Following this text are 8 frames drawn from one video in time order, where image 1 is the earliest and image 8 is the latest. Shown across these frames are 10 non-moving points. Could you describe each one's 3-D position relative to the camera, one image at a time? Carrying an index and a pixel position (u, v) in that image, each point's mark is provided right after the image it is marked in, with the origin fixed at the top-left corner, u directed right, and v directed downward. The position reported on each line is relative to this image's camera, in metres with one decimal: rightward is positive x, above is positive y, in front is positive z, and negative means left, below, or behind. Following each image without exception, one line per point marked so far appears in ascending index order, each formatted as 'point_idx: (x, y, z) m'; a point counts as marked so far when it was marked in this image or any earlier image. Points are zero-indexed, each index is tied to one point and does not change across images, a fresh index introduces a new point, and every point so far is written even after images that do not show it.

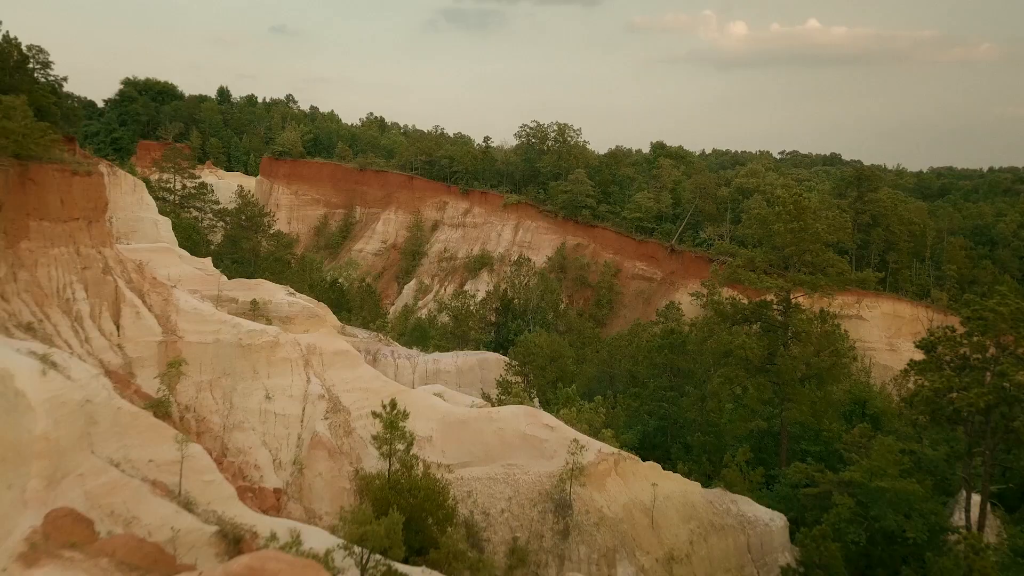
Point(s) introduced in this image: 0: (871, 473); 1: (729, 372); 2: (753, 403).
0: (+5.9, -3.0, +11.4) m
1: (+5.0, -1.9, +16.1) m
2: (+5.4, -2.6, +15.6) m
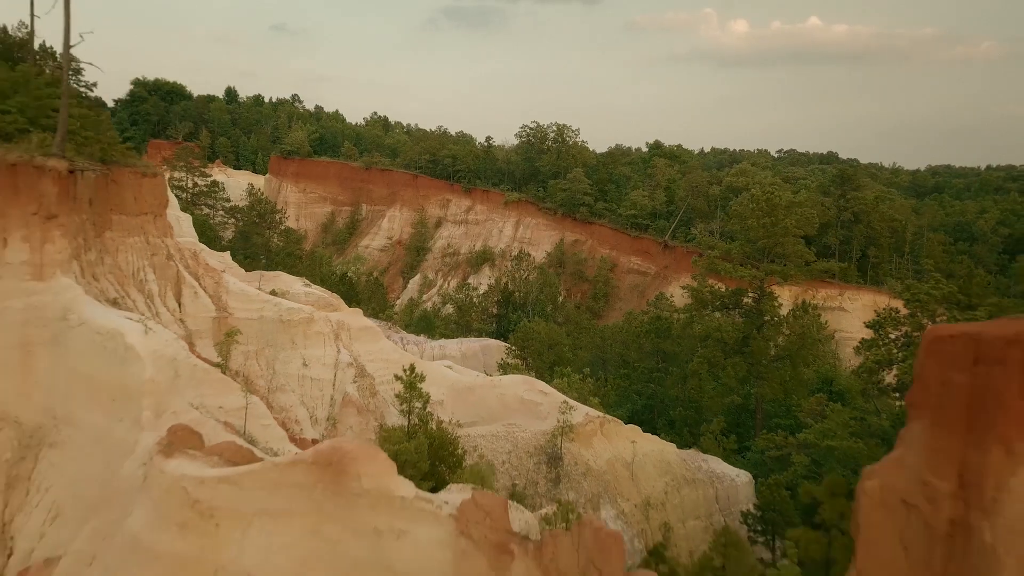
0: (+5.9, -2.8, +13.1) m
1: (+5.0, -1.7, +17.8) m
2: (+5.4, -2.3, +17.3) m
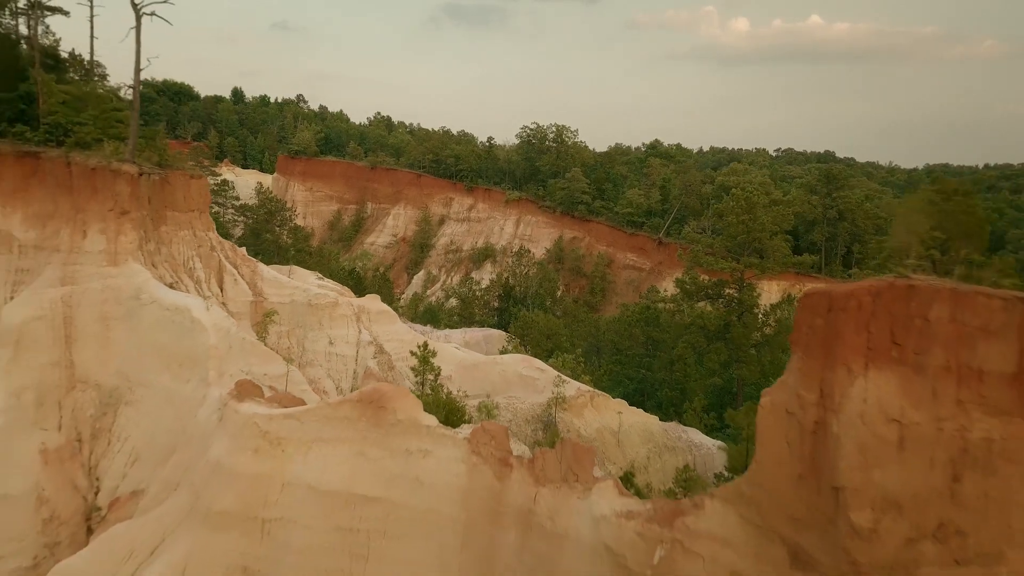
0: (+5.9, -2.5, +14.7) m
1: (+5.0, -1.4, +19.4) m
2: (+5.4, -2.1, +18.9) m
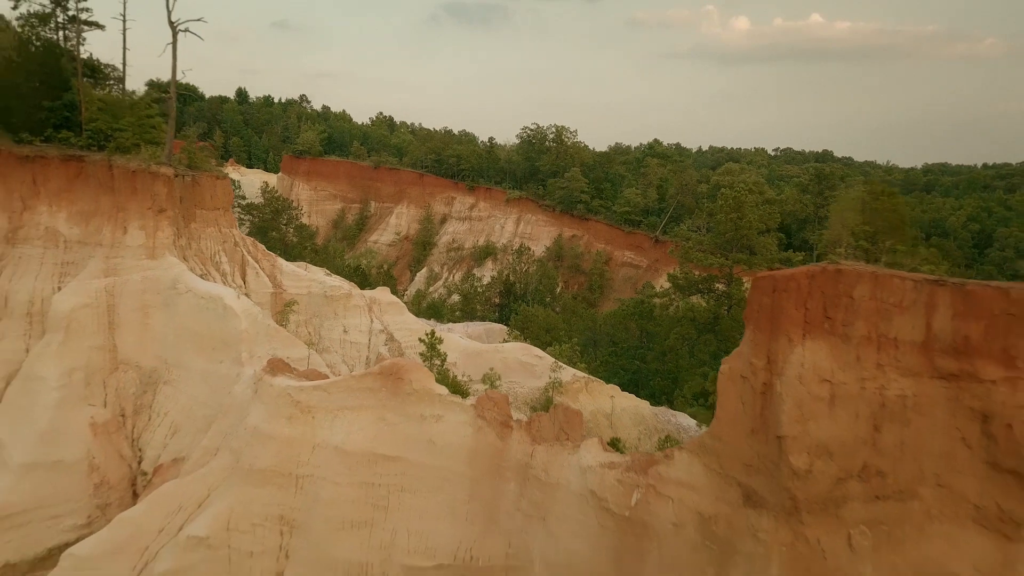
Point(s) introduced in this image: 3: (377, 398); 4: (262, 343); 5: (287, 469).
0: (+5.9, -2.4, +15.8) m
1: (+5.0, -1.3, +20.5) m
2: (+5.5, -1.9, +20.0) m
3: (-1.6, -1.3, +8.1) m
4: (-3.8, -0.8, +10.6) m
5: (-2.6, -2.1, +8.0) m
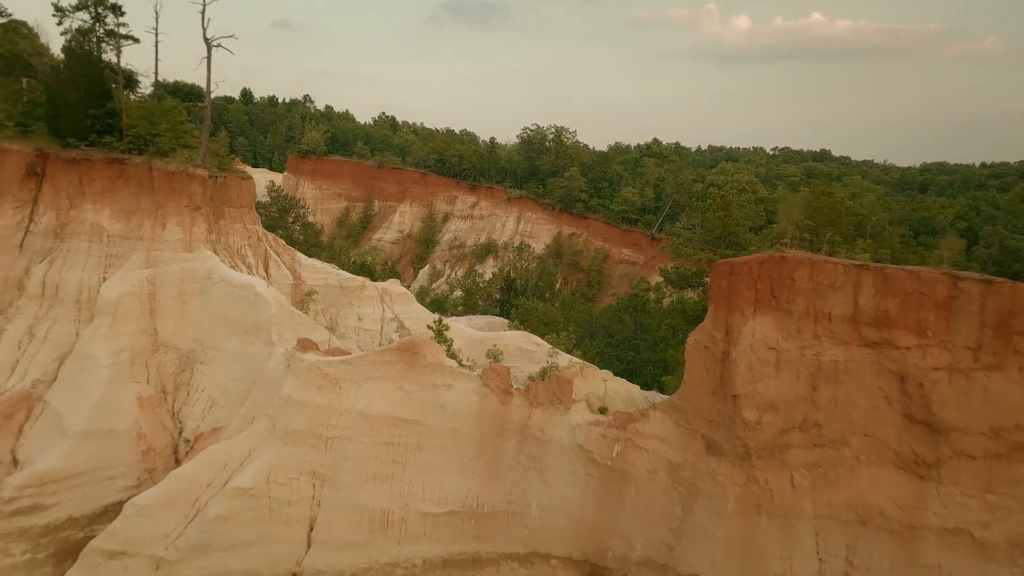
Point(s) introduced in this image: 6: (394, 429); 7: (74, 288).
0: (+5.9, -2.2, +17.0) m
1: (+5.0, -1.1, +21.7) m
2: (+5.5, -1.7, +21.3) m
3: (-1.6, -1.1, +9.4) m
4: (-3.8, -0.7, +11.8) m
5: (-2.6, -1.9, +9.2) m
6: (-1.5, -1.8, +9.1) m
7: (-8.0, 0.0, +12.7) m
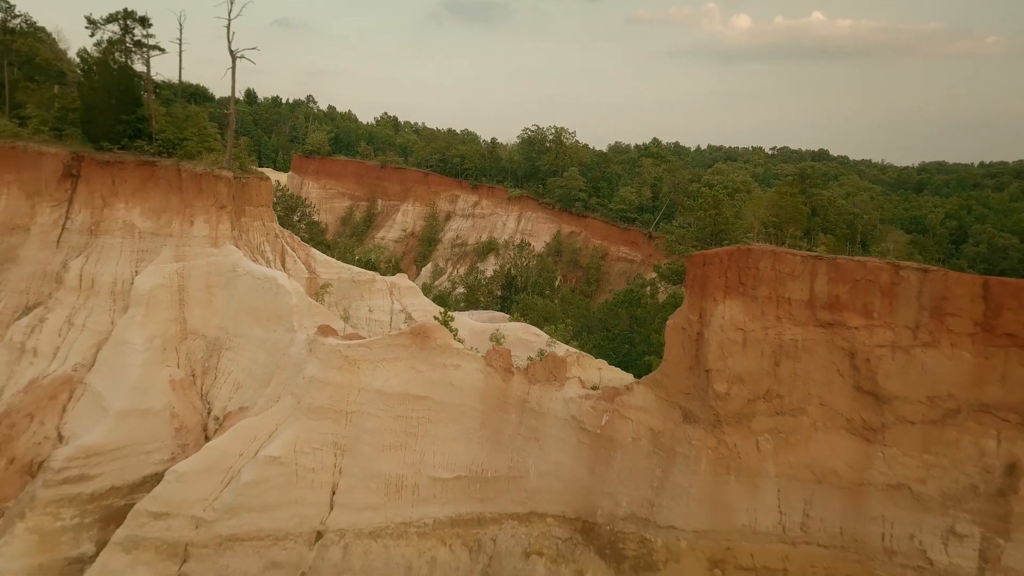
0: (+5.9, -2.1, +18.1) m
1: (+5.1, -0.9, +22.8) m
2: (+5.5, -1.5, +22.3) m
3: (-1.6, -1.0, +10.4) m
4: (-3.8, -0.5, +12.9) m
5: (-2.6, -1.8, +10.3) m
6: (-1.5, -1.7, +10.2) m
7: (-8.0, +0.1, +13.8) m
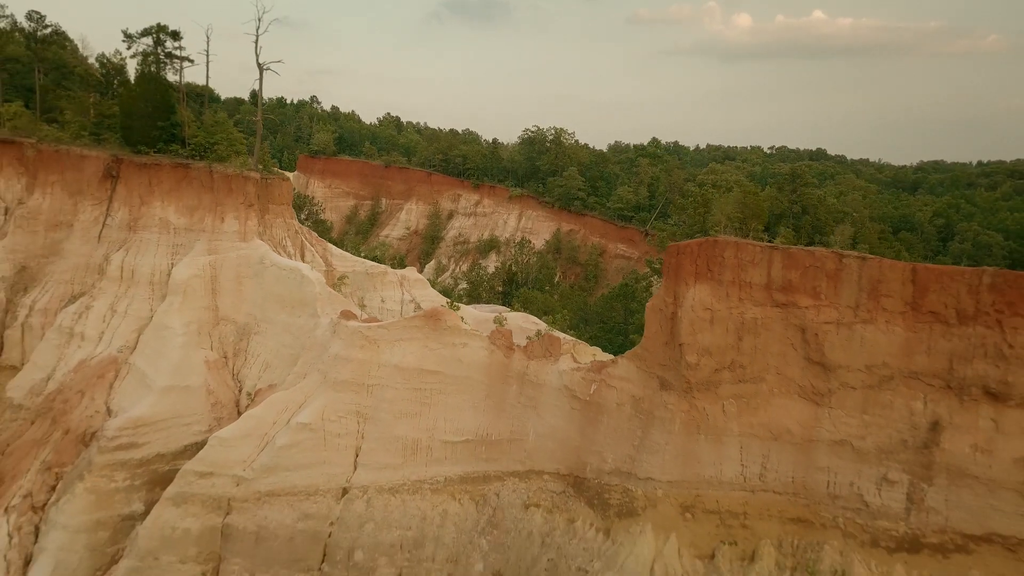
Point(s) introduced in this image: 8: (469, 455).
0: (+5.9, -1.8, +19.5) m
1: (+5.1, -0.7, +24.2) m
2: (+5.5, -1.3, +23.7) m
3: (-1.5, -0.8, +11.8) m
4: (-3.8, -0.3, +14.3) m
5: (-2.6, -1.6, +11.7) m
6: (-1.5, -1.5, +11.6) m
7: (-8.0, +0.4, +15.2) m
8: (-0.7, -2.7, +11.2) m
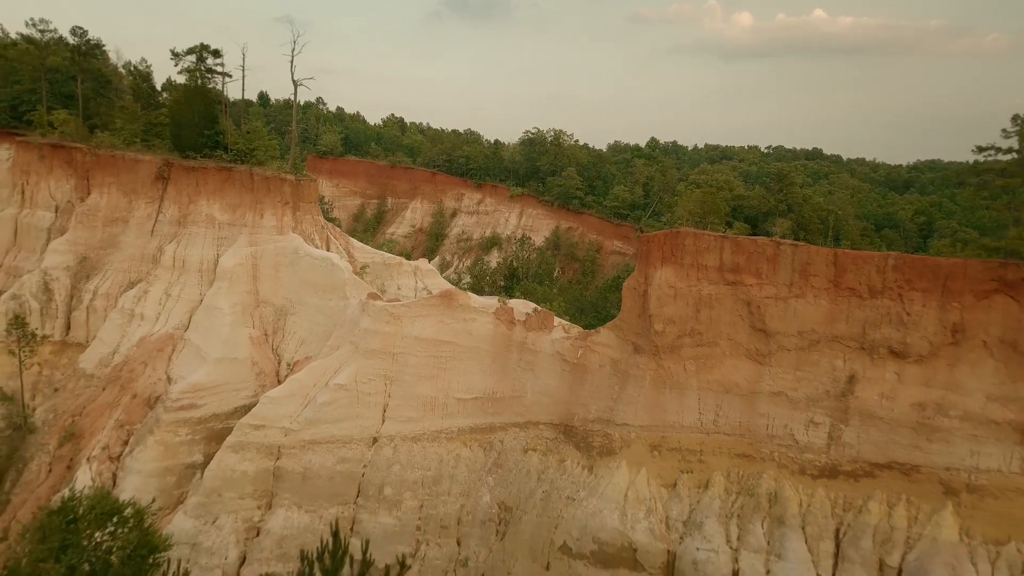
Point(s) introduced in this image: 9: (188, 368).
0: (+6.0, -1.5, +21.8) m
1: (+5.1, -0.4, +26.5) m
2: (+5.6, -1.0, +26.0) m
3: (-1.5, -0.4, +14.1) m
4: (-3.7, 0.0, +16.6) m
5: (-2.5, -1.2, +14.0) m
6: (-1.5, -1.2, +13.9) m
7: (-7.9, +0.7, +17.5) m
8: (-0.7, -2.4, +13.5) m
9: (-7.3, -1.8, +15.7) m
